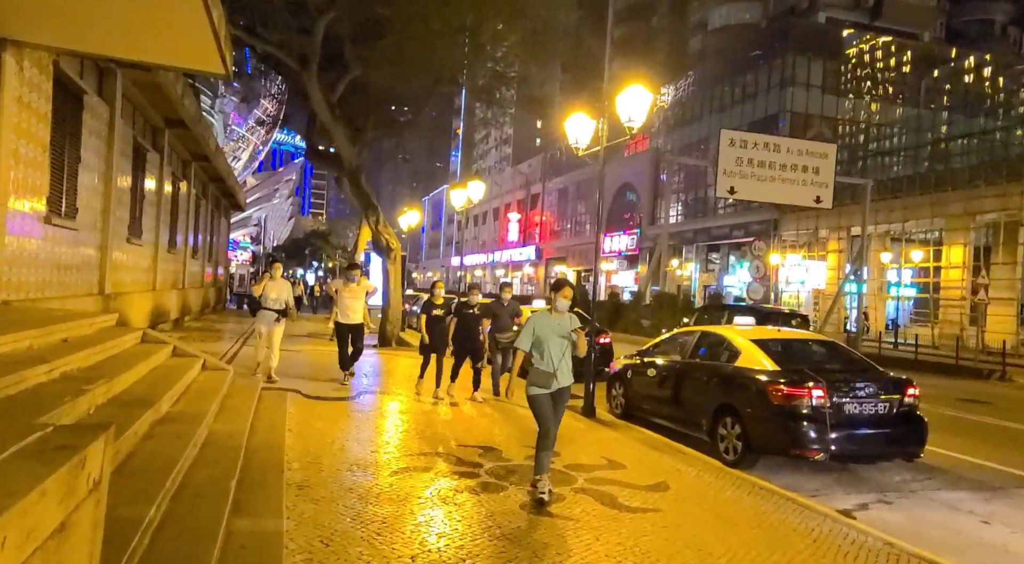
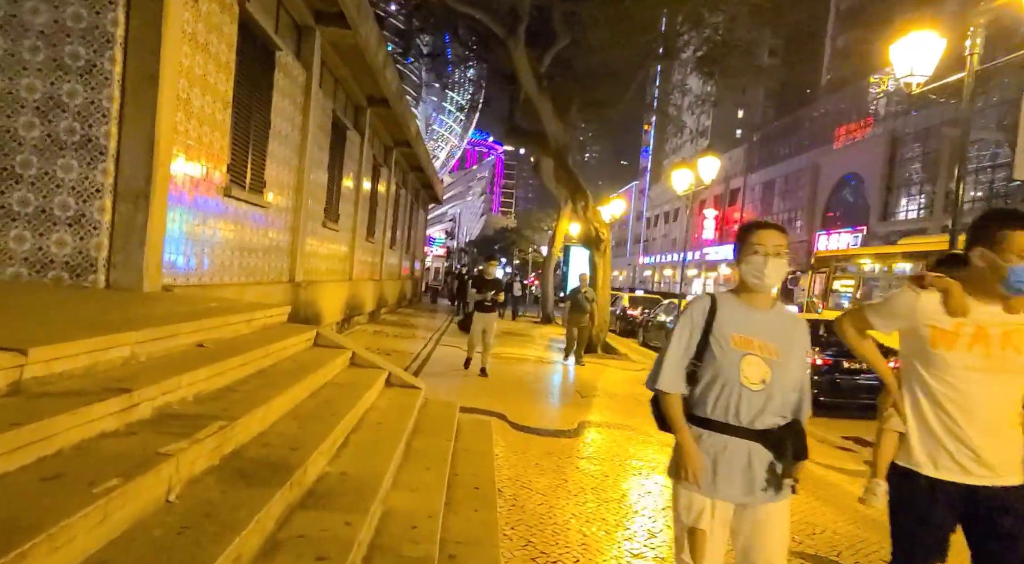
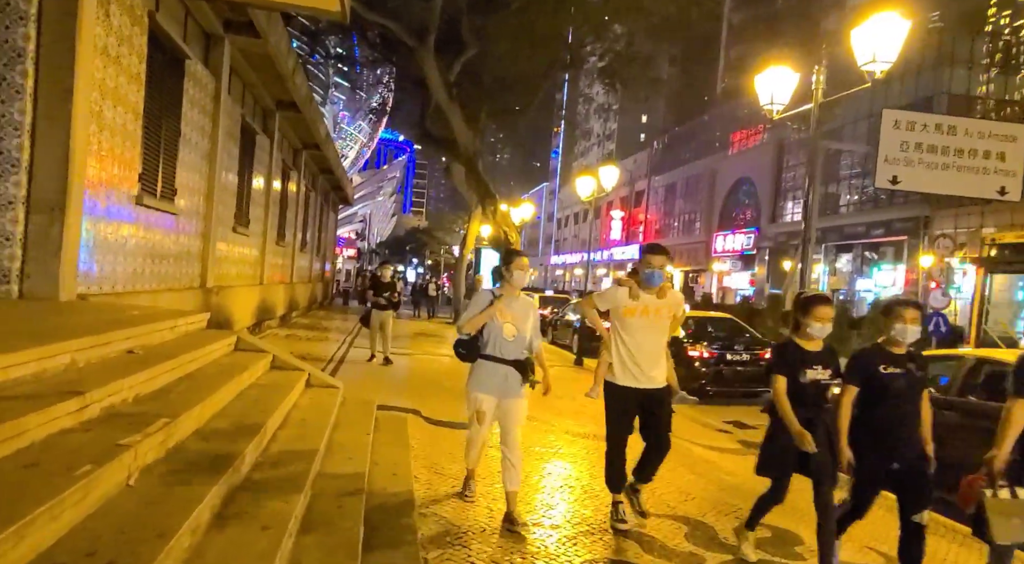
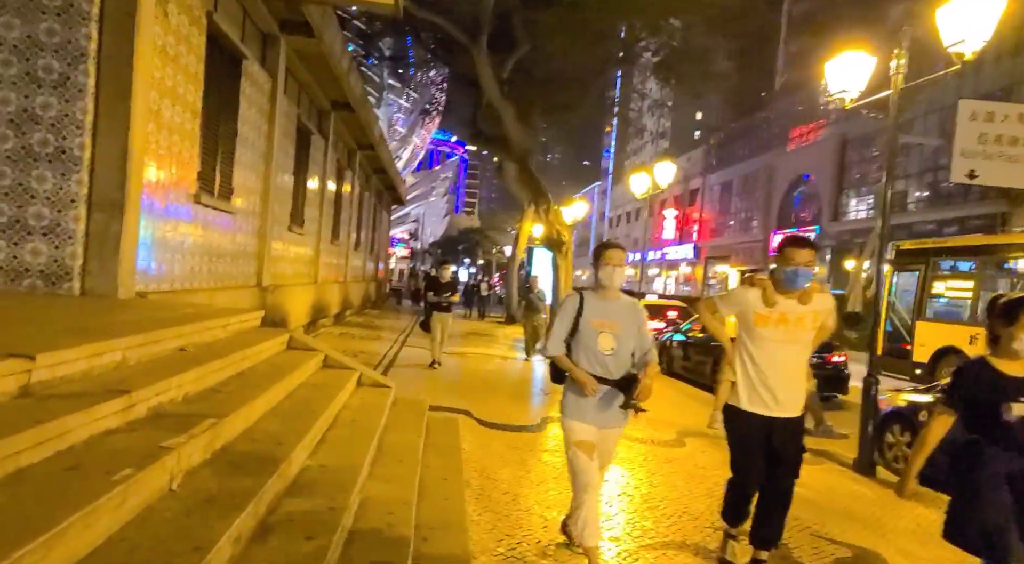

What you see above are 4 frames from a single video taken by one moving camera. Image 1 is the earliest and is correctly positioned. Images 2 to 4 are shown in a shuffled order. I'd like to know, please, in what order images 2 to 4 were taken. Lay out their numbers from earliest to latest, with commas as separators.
3, 4, 2
